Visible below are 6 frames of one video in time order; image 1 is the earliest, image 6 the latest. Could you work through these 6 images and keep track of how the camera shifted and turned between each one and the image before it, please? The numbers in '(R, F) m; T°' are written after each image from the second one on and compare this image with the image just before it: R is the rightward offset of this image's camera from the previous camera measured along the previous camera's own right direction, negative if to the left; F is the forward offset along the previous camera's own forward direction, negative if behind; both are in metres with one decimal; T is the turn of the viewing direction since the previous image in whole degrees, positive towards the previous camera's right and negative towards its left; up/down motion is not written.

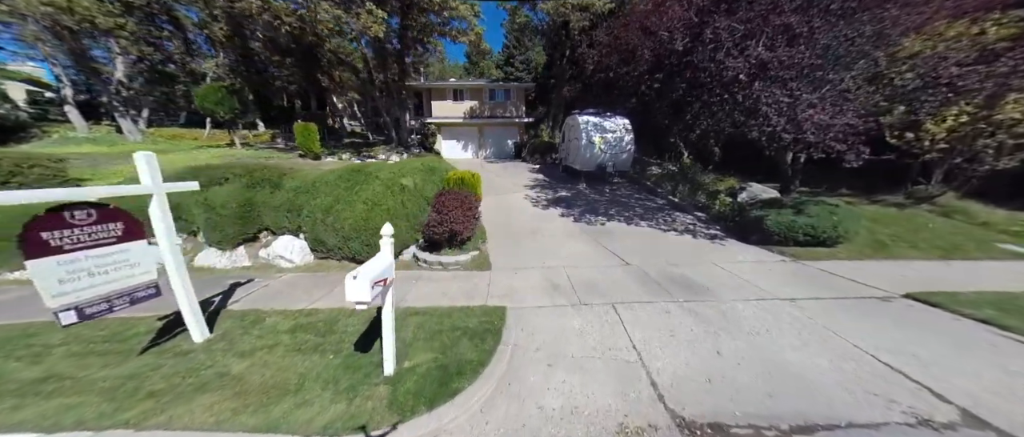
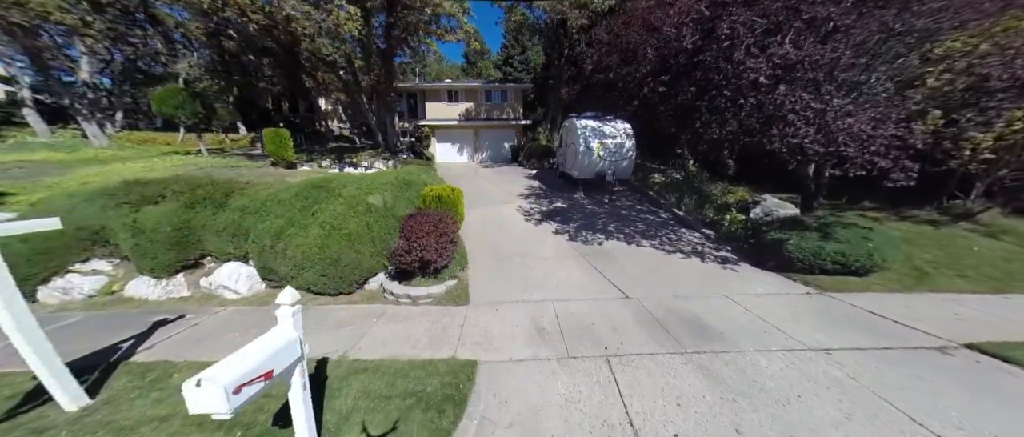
(+0.2, +0.5) m; 0°
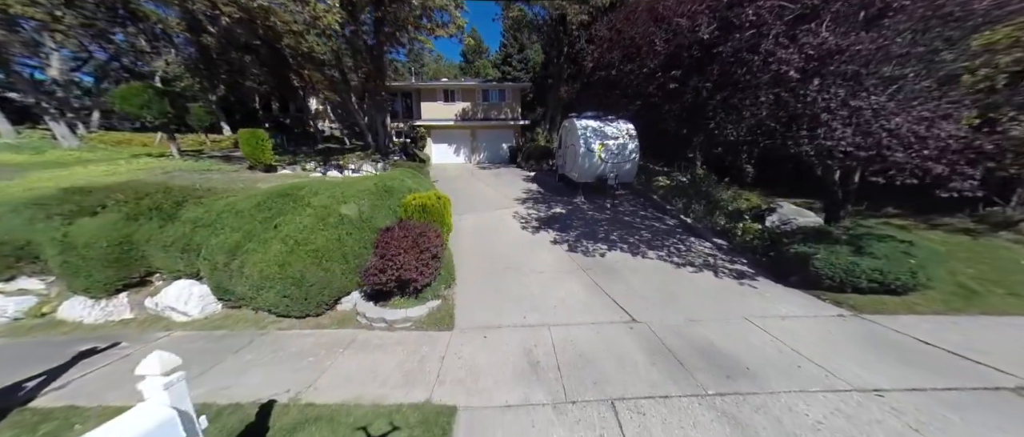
(+0.1, +0.4) m; 0°
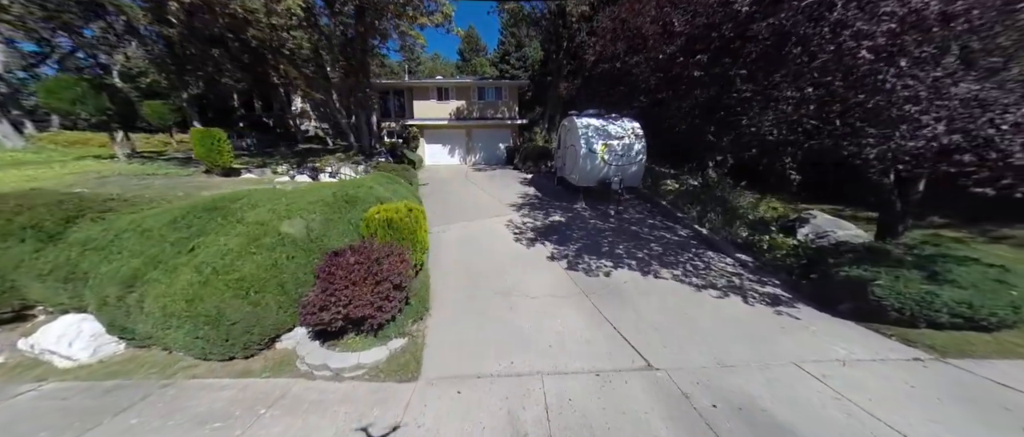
(+0.1, +0.6) m; 0°
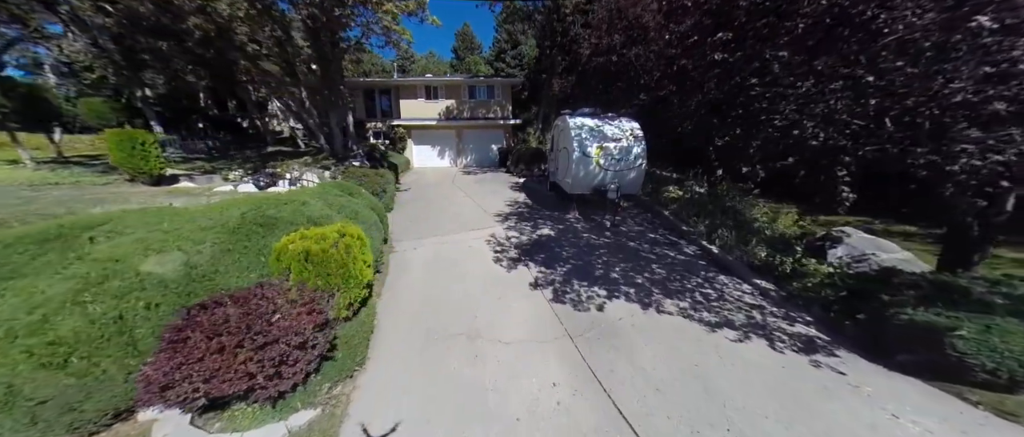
(+0.3, +0.7) m; 0°
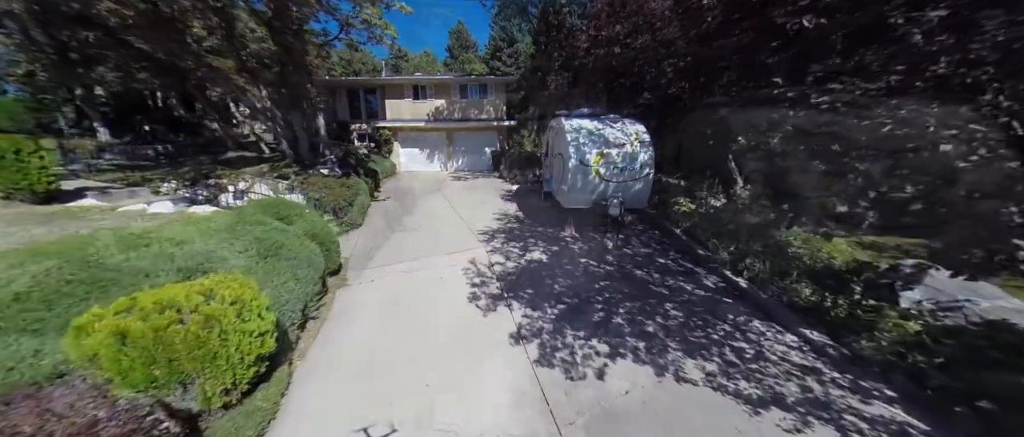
(+0.2, +0.8) m; 0°
